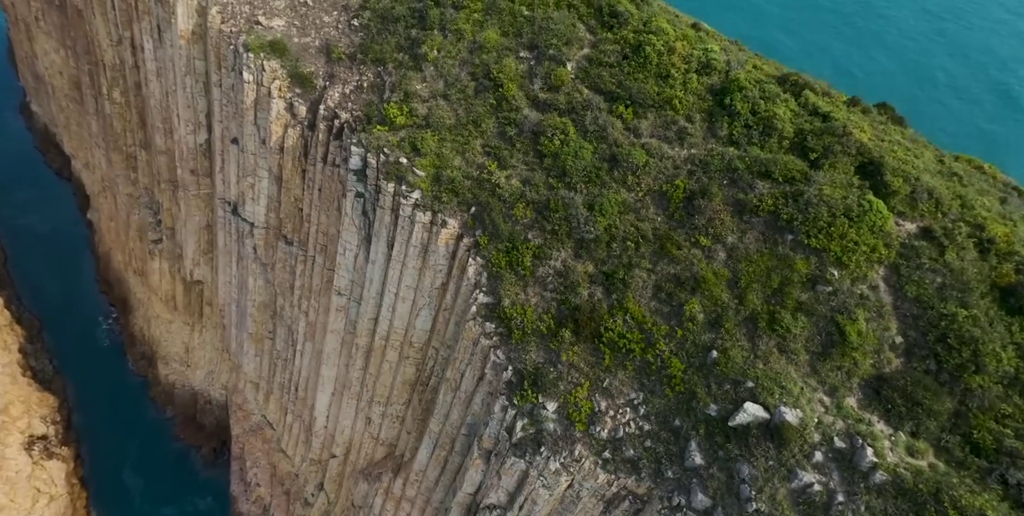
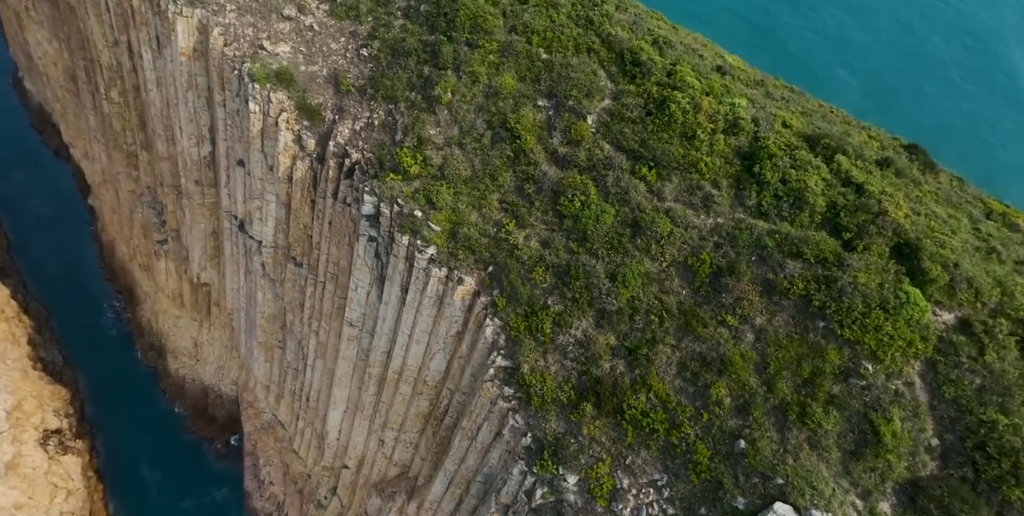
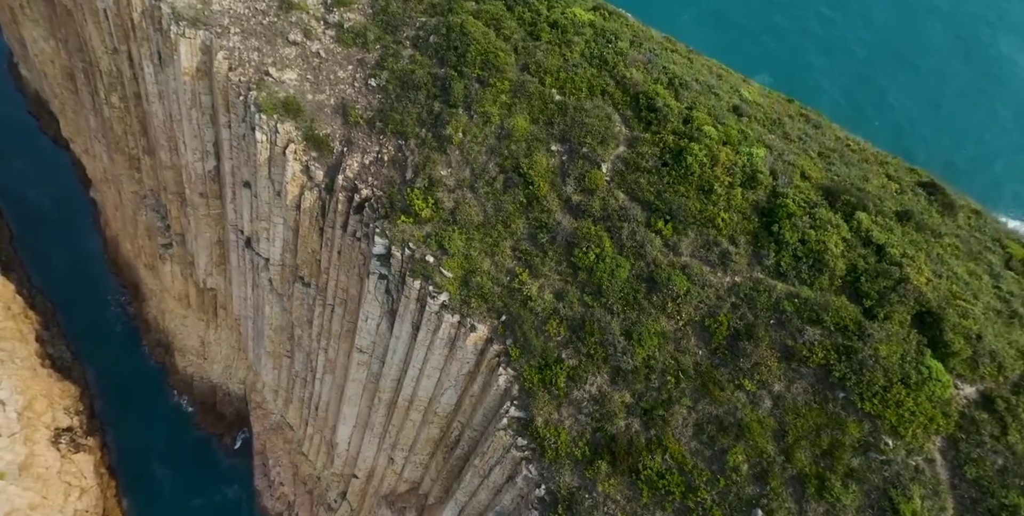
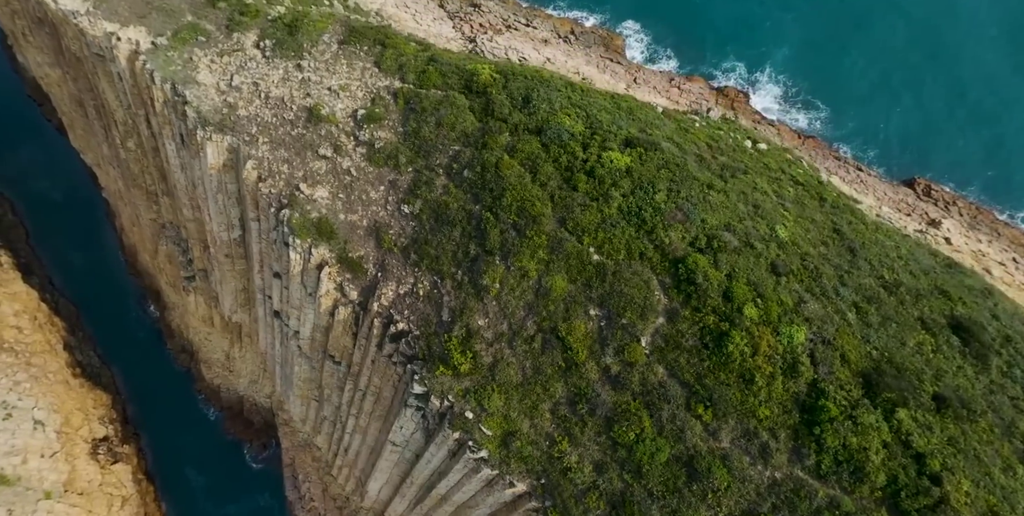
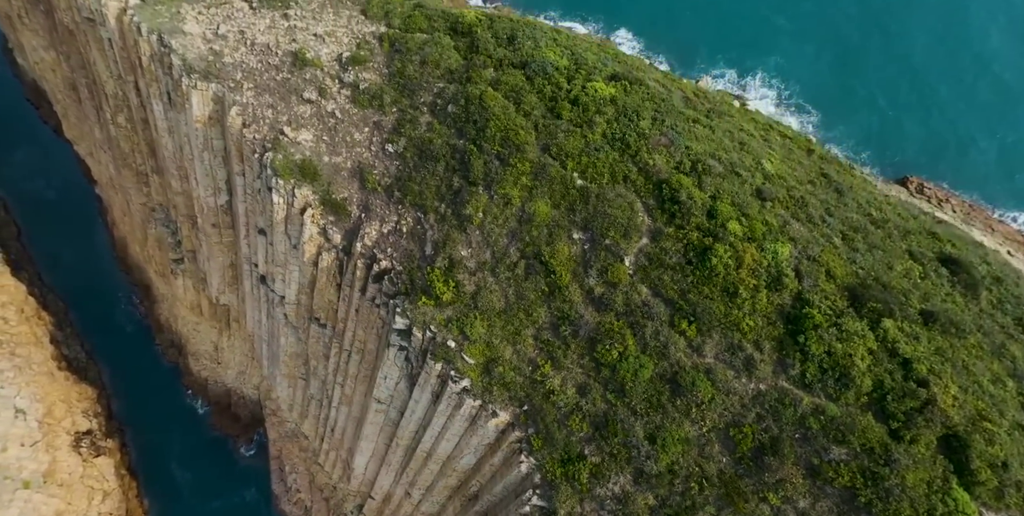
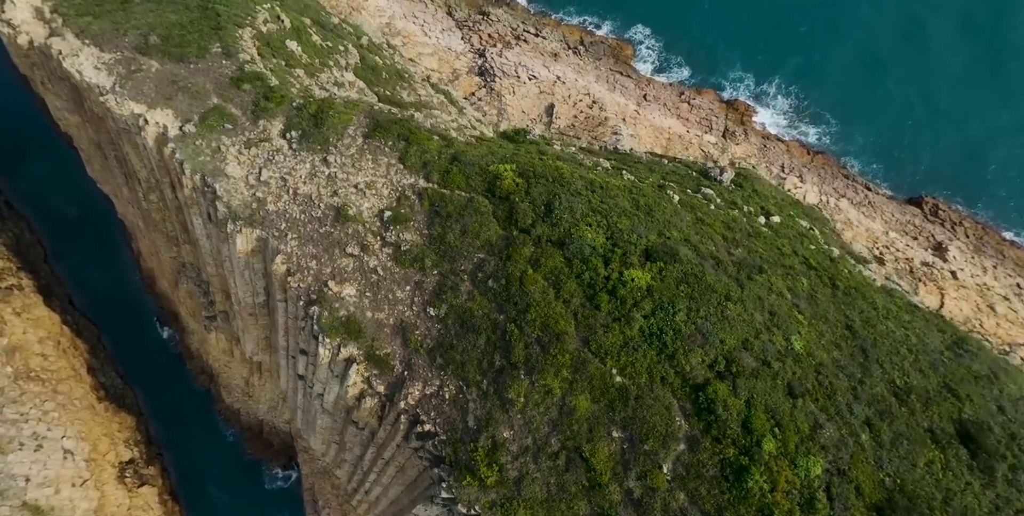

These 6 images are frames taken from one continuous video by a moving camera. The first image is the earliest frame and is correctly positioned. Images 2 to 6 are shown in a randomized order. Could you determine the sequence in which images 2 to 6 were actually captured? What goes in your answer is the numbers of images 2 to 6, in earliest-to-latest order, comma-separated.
2, 3, 5, 4, 6
